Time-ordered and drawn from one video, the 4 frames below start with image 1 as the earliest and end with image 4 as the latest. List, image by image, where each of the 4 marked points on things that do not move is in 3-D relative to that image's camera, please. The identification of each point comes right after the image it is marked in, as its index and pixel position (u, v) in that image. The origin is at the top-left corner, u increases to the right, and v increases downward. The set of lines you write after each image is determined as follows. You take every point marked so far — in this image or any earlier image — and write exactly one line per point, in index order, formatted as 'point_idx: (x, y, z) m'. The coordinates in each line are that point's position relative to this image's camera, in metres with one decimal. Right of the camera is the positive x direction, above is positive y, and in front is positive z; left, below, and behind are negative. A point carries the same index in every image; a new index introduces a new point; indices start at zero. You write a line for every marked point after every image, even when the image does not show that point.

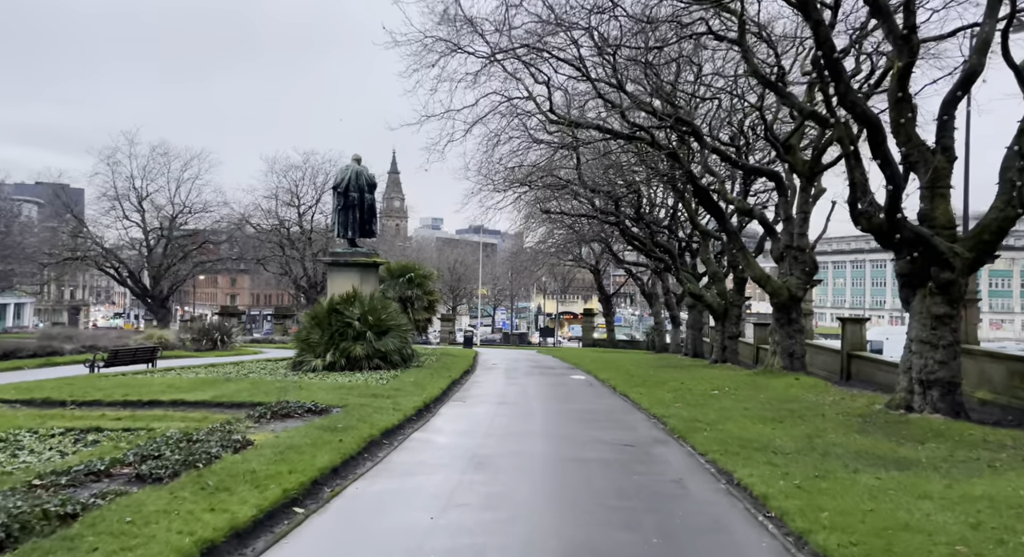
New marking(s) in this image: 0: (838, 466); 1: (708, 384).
0: (+3.2, -1.9, +8.3) m
1: (+4.3, -2.3, +18.4) m
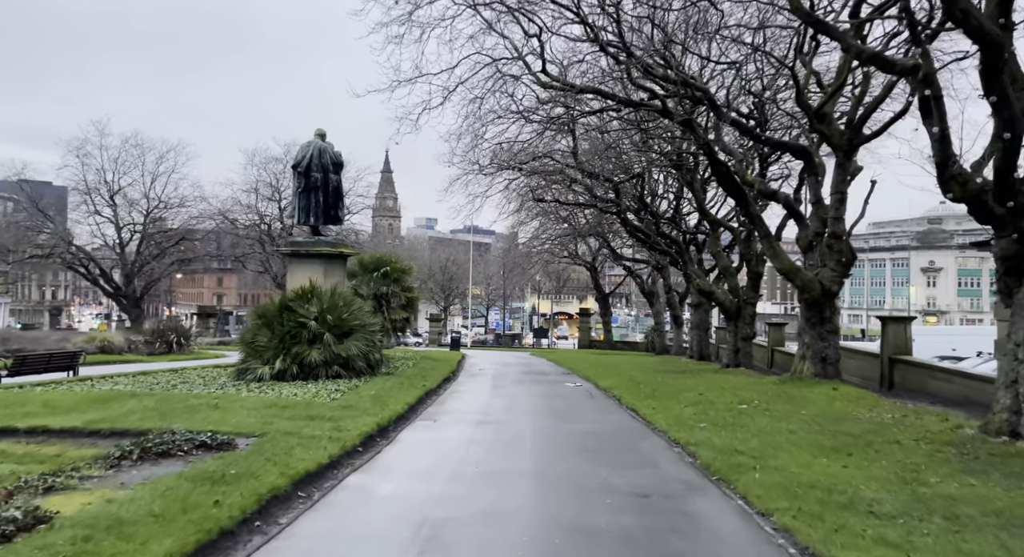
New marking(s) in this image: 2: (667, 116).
0: (+3.0, -1.7, +5.2) m
1: (+4.0, -2.1, +15.4) m
2: (+3.4, +3.6, +18.5) m
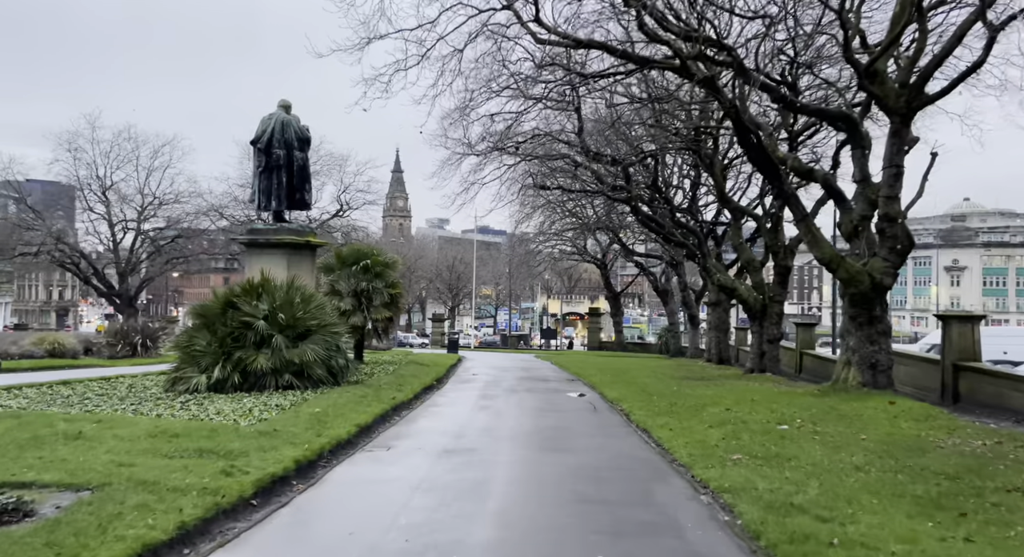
0: (+2.6, -1.5, +2.4) m
1: (+3.8, -2.0, +12.5) m
2: (+3.2, +3.7, +15.7) m
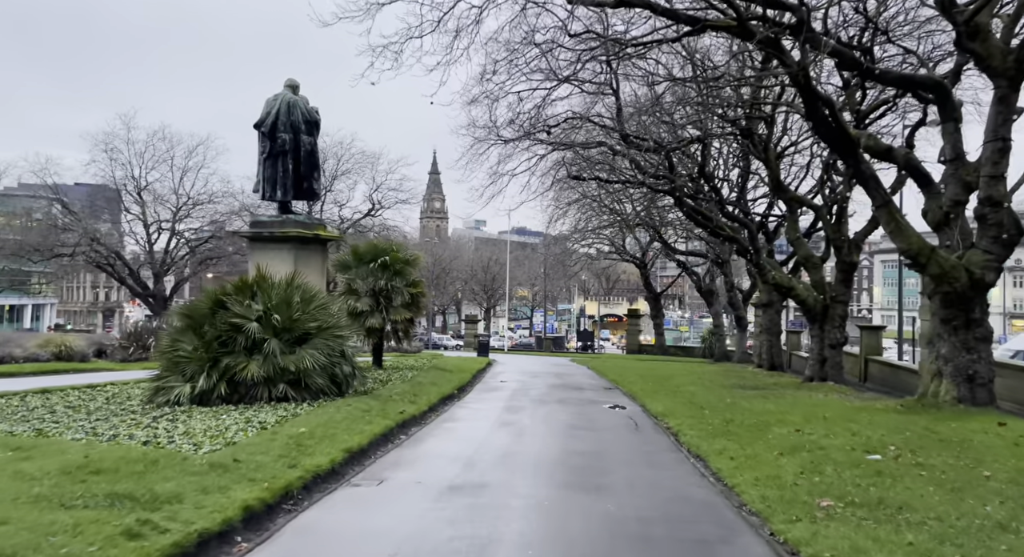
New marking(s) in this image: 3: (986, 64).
0: (+2.5, -1.4, +0.3) m
1: (+4.1, -1.9, +10.3) m
2: (+3.7, +3.8, +13.5) m
3: (+6.6, +3.0, +11.7) m
